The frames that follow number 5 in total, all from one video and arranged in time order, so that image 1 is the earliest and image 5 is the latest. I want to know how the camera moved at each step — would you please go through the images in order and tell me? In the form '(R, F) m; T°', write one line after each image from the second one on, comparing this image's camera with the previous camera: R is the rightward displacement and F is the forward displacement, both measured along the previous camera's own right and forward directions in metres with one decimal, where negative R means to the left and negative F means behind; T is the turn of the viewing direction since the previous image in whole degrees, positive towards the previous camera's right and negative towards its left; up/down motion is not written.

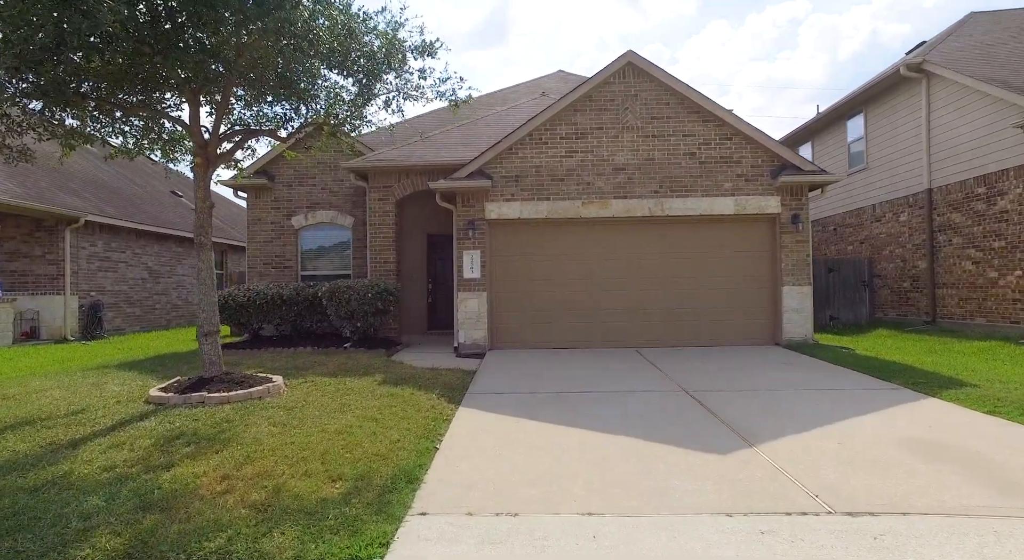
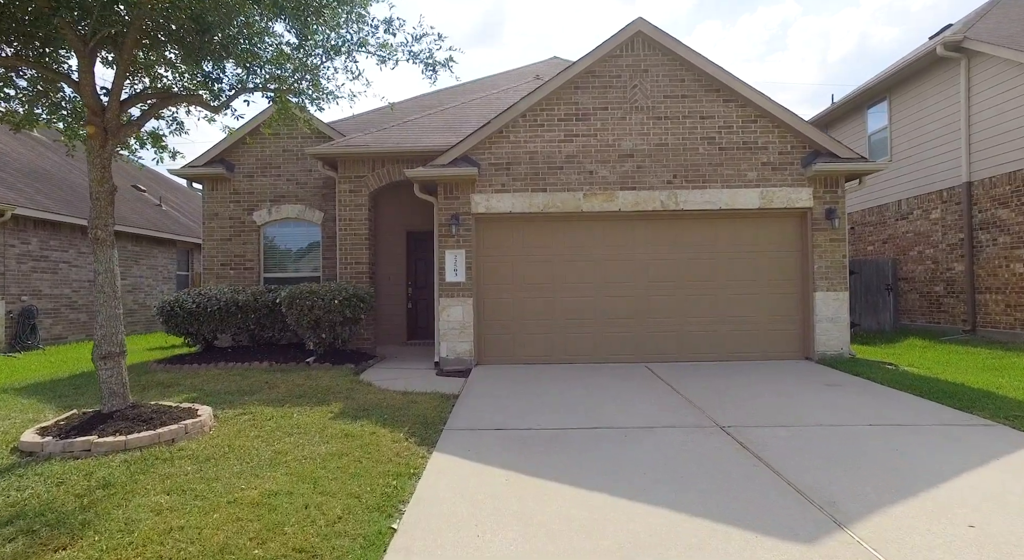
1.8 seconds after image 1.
(0.0, +1.4) m; +1°
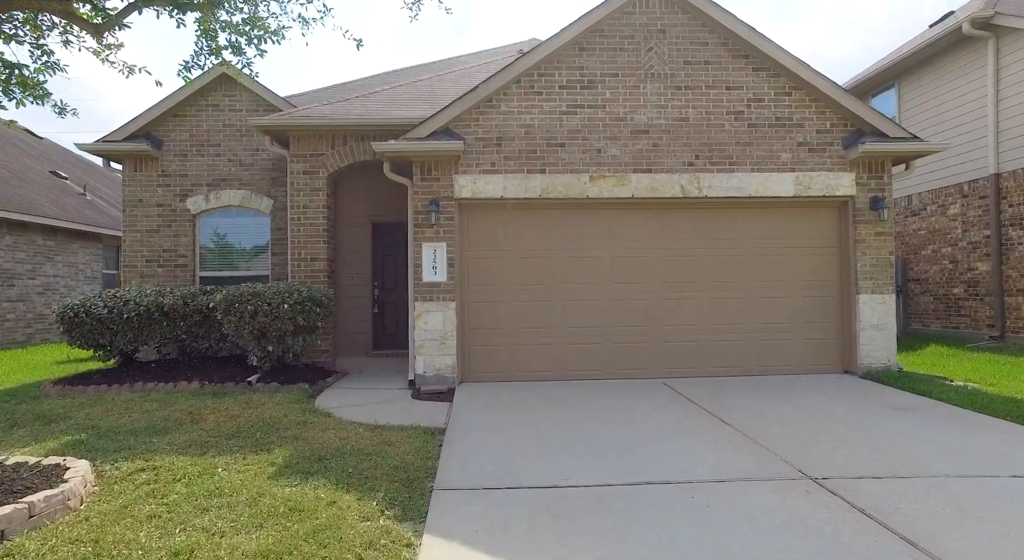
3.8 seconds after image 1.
(-0.4, +1.5) m; +4°
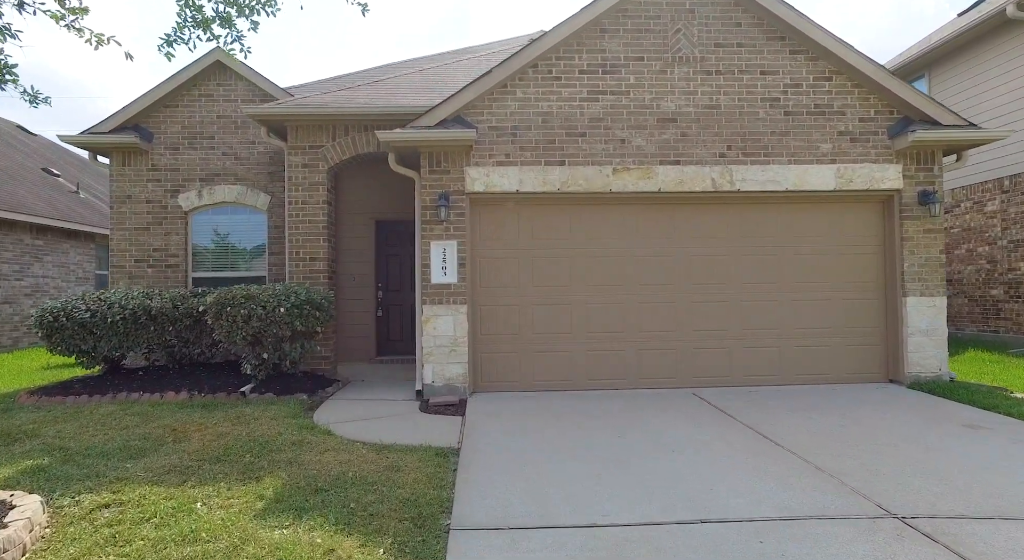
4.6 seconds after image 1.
(-0.2, +0.6) m; 0°
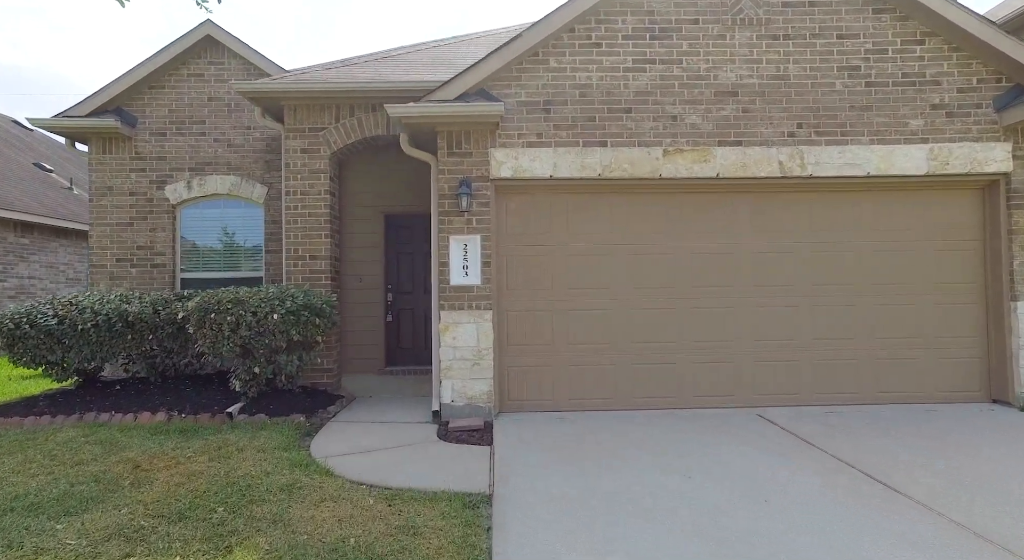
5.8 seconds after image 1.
(-0.3, +1.0) m; -1°
